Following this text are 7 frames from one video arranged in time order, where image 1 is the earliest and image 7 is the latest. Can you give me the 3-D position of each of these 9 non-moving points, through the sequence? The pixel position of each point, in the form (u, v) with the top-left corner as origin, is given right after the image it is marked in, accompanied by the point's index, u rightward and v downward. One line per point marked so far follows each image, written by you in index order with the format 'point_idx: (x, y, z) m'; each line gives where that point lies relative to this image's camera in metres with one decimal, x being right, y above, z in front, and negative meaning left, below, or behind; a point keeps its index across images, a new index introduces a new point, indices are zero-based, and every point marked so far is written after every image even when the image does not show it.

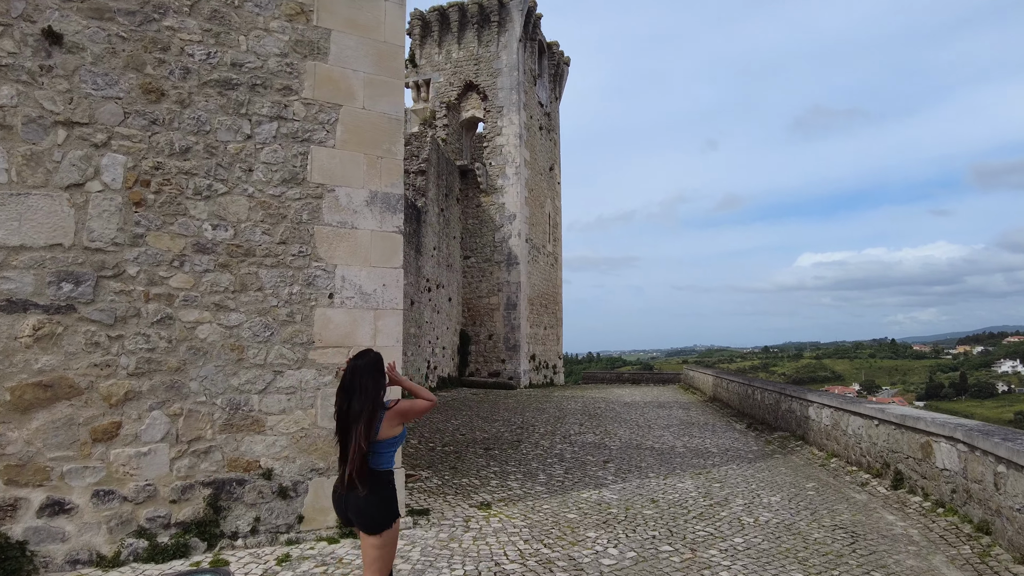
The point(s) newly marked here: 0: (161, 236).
0: (-1.9, +0.3, +3.3) m
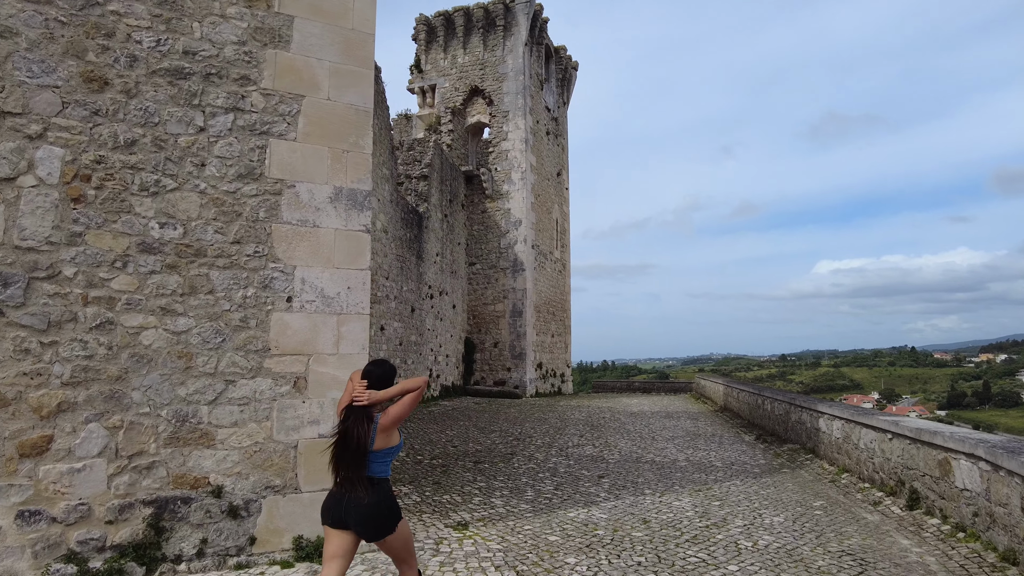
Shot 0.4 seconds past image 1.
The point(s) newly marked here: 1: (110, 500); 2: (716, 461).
0: (-2.1, +0.3, +3.1) m
1: (-1.9, -1.0, +2.9) m
2: (+2.2, -1.9, +6.6) m
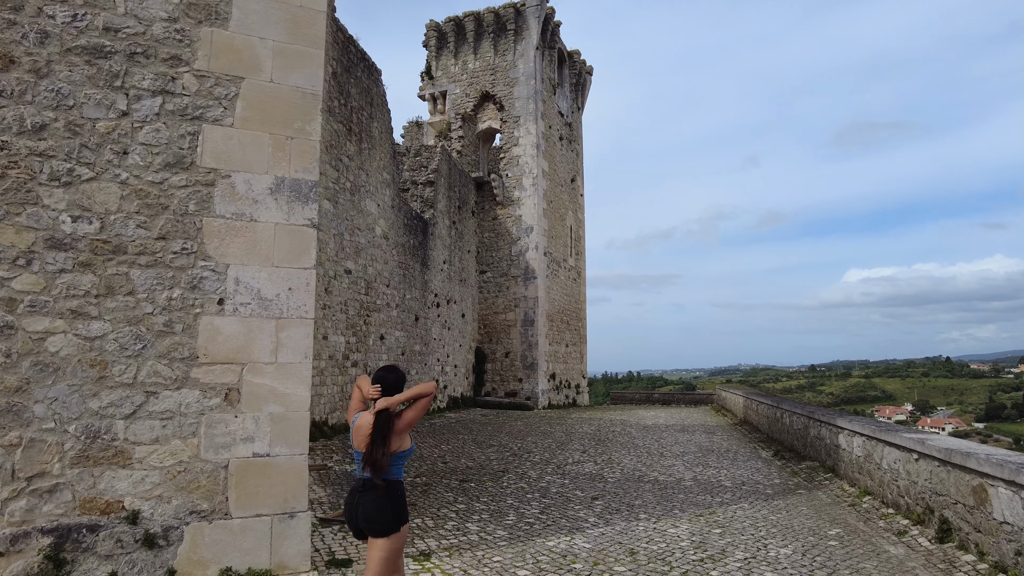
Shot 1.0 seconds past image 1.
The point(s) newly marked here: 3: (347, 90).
0: (-2.3, +0.3, +2.7) m
1: (-2.2, -1.0, +2.6) m
2: (+2.1, -1.9, +6.1) m
3: (-2.5, +3.0, +9.3) m
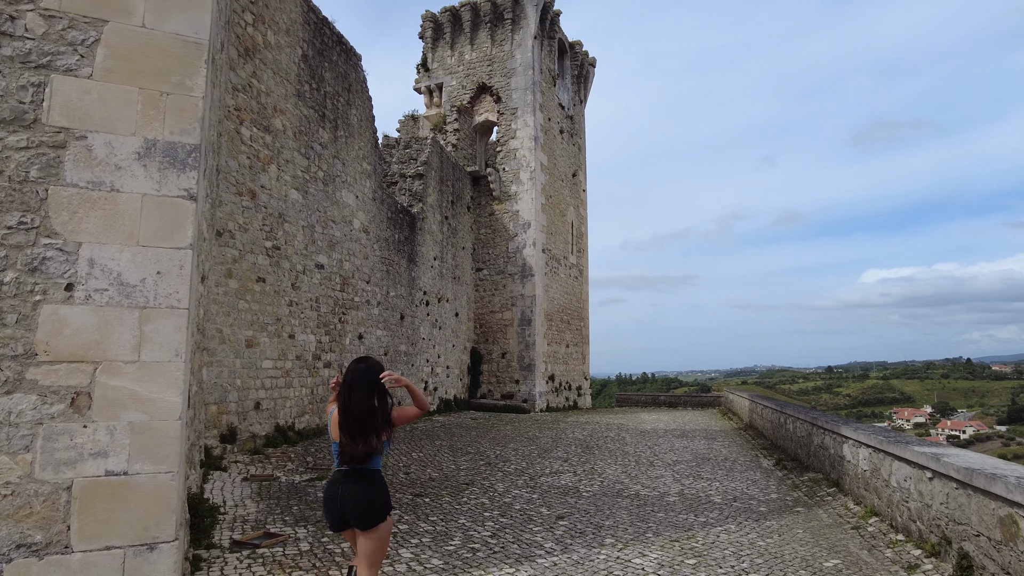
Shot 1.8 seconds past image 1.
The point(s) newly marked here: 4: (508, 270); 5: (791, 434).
0: (-2.7, +0.3, +2.2) m
1: (-2.6, -1.0, +2.0) m
2: (+1.8, -1.8, +5.4) m
3: (-2.8, +3.1, +8.8) m
4: (-0.1, +0.5, +15.6) m
5: (+3.5, -1.8, +7.5) m
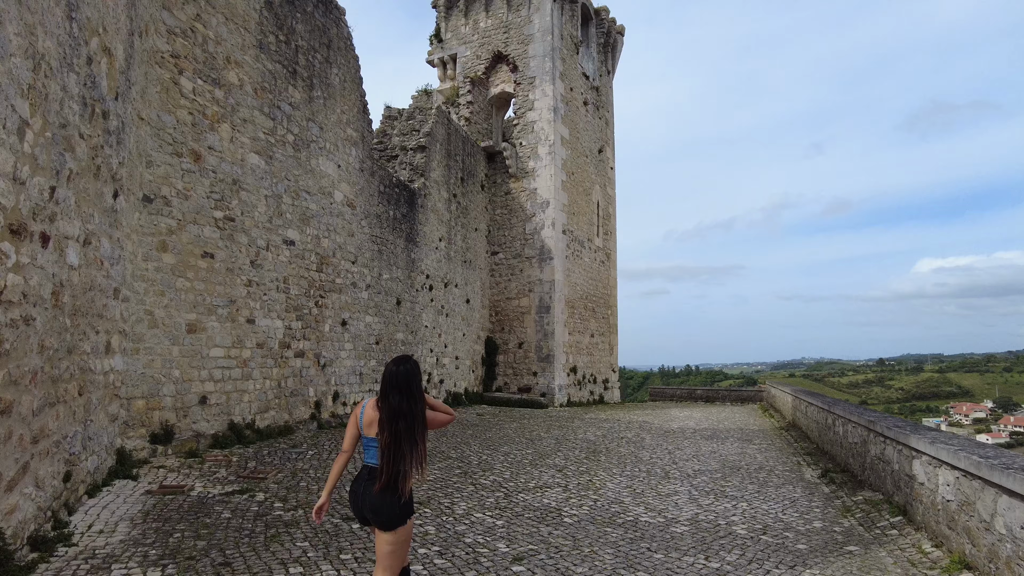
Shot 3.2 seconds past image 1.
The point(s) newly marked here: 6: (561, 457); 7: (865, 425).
0: (-3.2, +0.5, +1.2) m
1: (-3.0, -0.8, +1.1) m
2: (+1.6, -1.6, +4.2) m
3: (-2.8, +3.3, +7.7) m
4: (+0.3, +0.8, +14.4) m
5: (+3.3, -1.5, +6.1) m
6: (+0.5, -1.8, +6.4) m
7: (+3.0, -1.2, +5.1) m
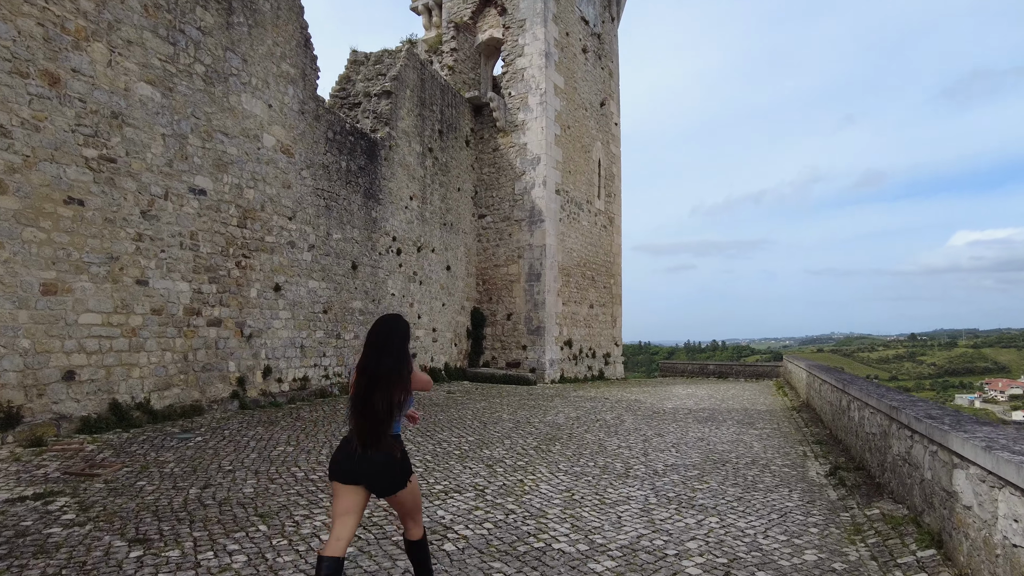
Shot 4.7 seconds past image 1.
0: (-3.9, +0.7, +0.1) m
1: (-3.8, -0.6, 0.0) m
2: (+0.9, -1.3, +2.9) m
3: (-3.4, +3.8, +6.5) m
4: (0.0, +1.6, +13.1) m
5: (+2.8, -1.1, +4.8) m
6: (-0.1, -1.4, +5.2) m
7: (+2.4, -0.8, +3.8) m
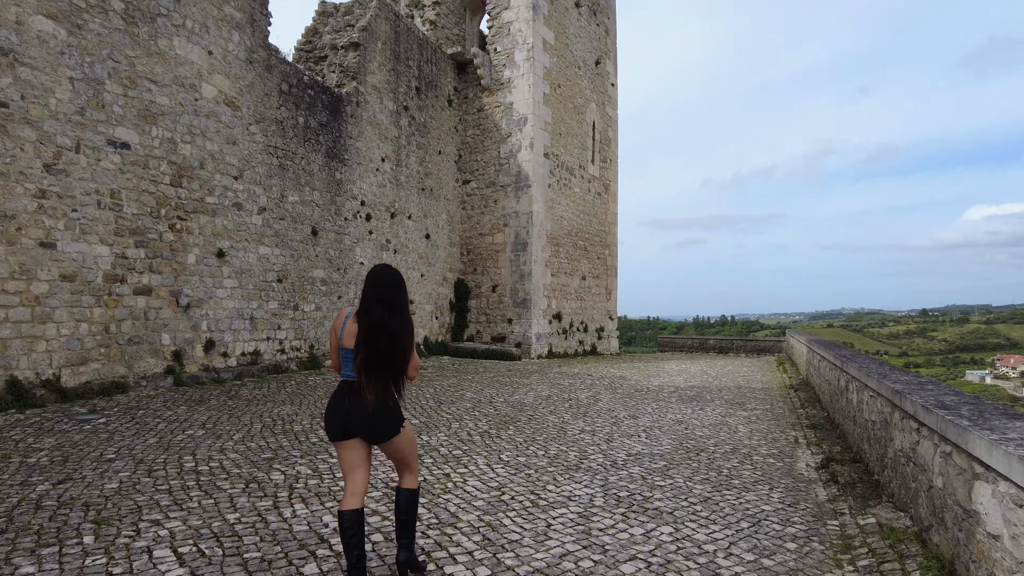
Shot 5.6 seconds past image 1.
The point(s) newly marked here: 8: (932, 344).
0: (-4.4, +0.8, -0.6) m
1: (-4.3, -0.5, -0.6) m
2: (+0.5, -1.1, +2.3) m
3: (-3.7, +4.1, +5.7) m
4: (-0.2, +2.2, +12.3) m
5: (+2.3, -0.8, +4.1) m
6: (-0.5, -1.1, +4.6) m
7: (+2.0, -0.6, +3.1) m
8: (+13.4, -1.8, +19.3) m
